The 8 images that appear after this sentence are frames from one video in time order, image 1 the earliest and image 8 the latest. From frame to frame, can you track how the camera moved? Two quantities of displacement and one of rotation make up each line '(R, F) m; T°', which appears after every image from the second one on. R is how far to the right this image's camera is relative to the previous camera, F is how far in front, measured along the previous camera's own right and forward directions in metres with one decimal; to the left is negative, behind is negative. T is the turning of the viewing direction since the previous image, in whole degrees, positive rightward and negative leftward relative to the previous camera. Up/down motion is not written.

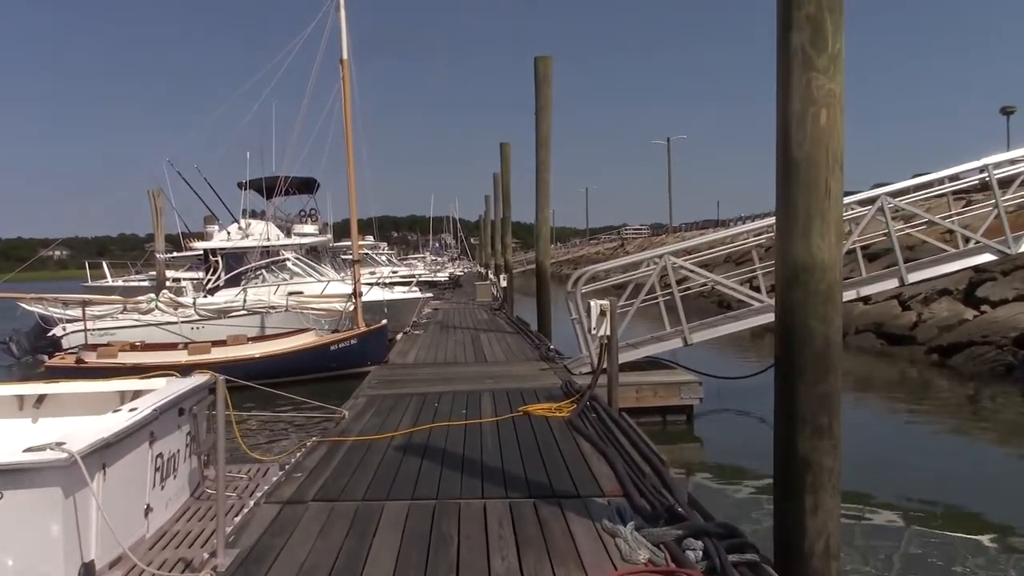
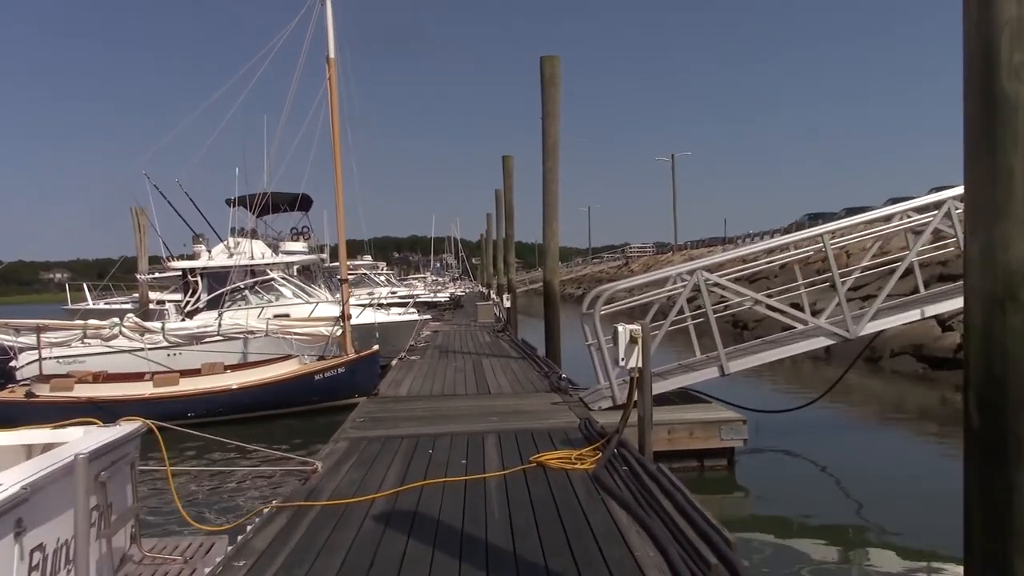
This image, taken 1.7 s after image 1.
(-0.1, +1.3) m; 0°
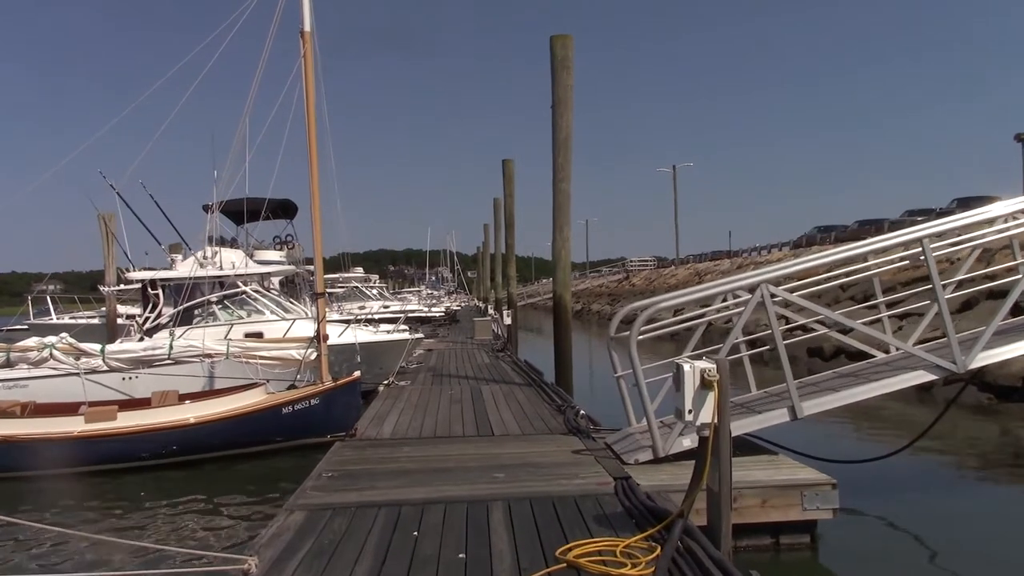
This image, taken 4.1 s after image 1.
(-0.1, +1.7) m; 0°
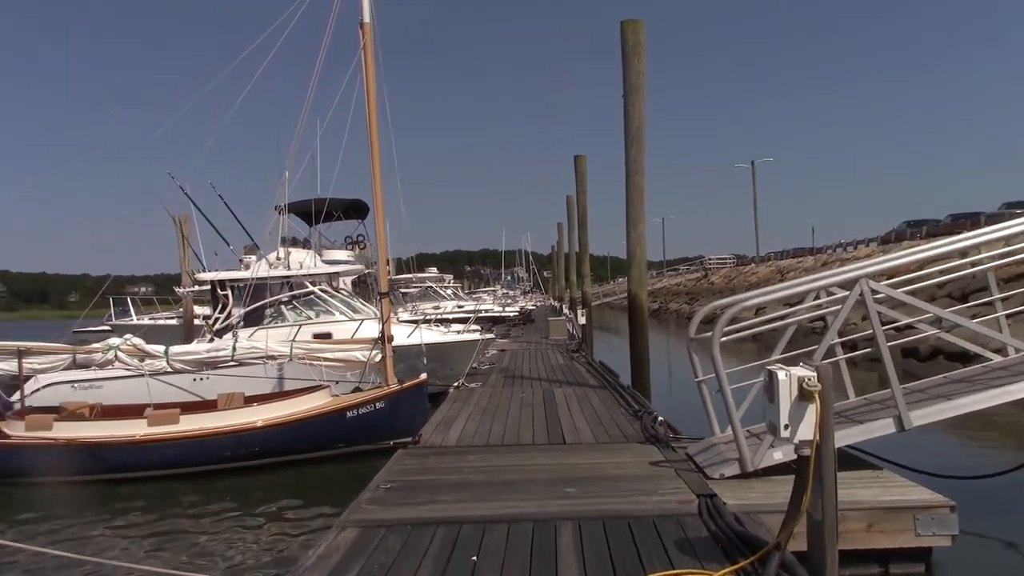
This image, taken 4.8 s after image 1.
(0.0, +0.5) m; -6°
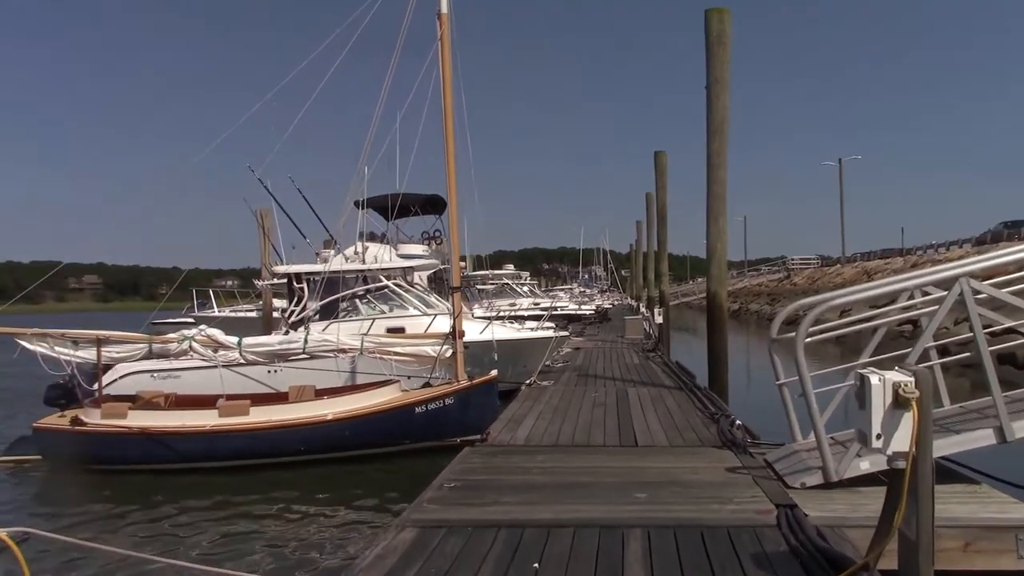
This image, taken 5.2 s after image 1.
(0.0, +0.2) m; -6°
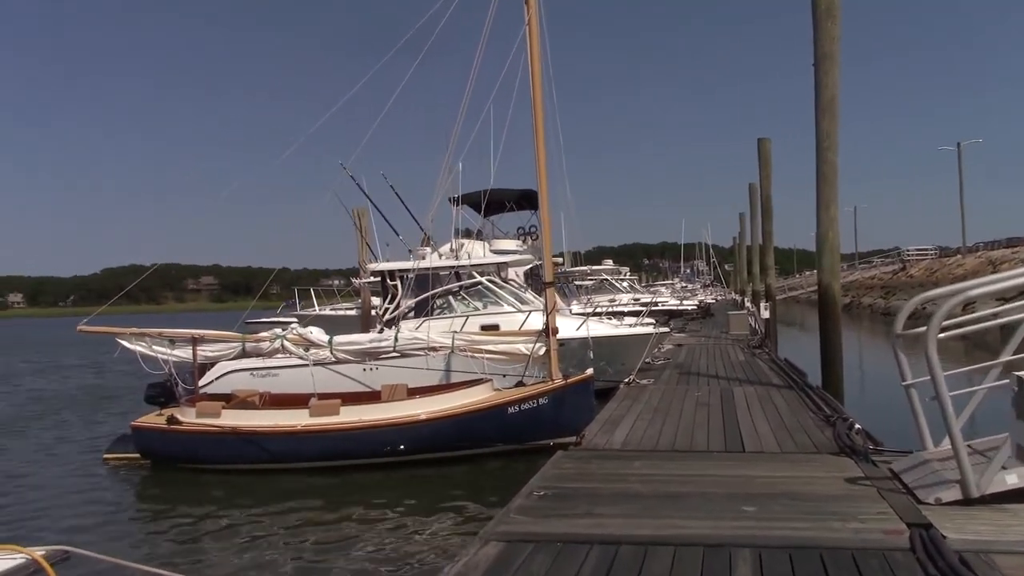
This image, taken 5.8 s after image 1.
(0.0, +0.3) m; -7°
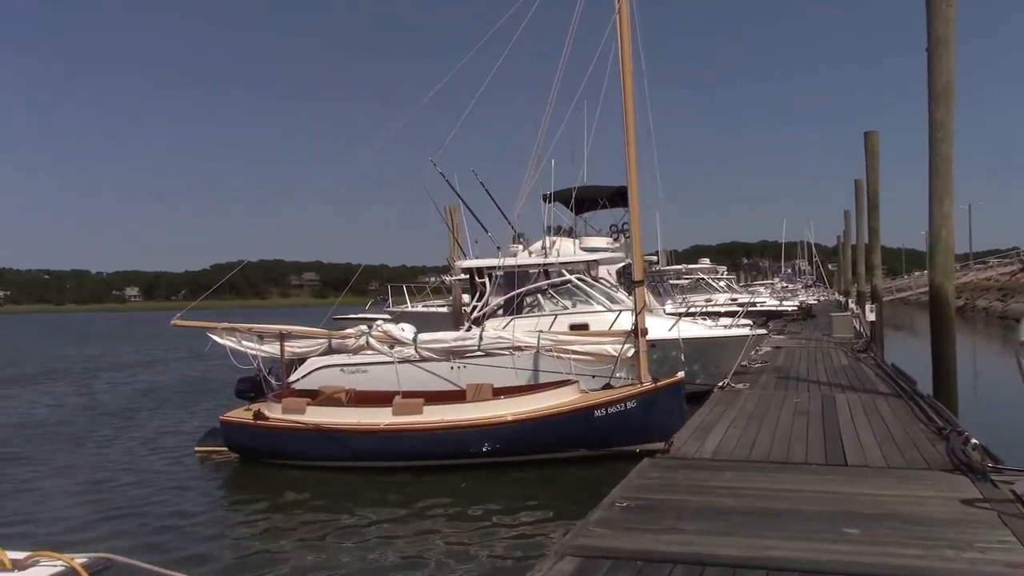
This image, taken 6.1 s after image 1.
(+0.1, +0.2) m; -7°
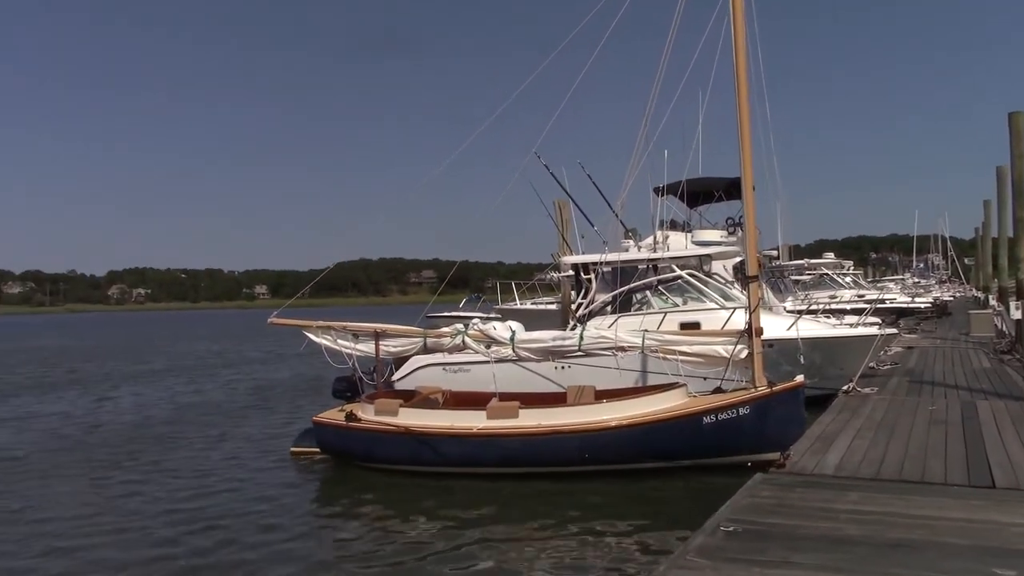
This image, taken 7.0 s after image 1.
(+0.1, +0.4) m; -8°
